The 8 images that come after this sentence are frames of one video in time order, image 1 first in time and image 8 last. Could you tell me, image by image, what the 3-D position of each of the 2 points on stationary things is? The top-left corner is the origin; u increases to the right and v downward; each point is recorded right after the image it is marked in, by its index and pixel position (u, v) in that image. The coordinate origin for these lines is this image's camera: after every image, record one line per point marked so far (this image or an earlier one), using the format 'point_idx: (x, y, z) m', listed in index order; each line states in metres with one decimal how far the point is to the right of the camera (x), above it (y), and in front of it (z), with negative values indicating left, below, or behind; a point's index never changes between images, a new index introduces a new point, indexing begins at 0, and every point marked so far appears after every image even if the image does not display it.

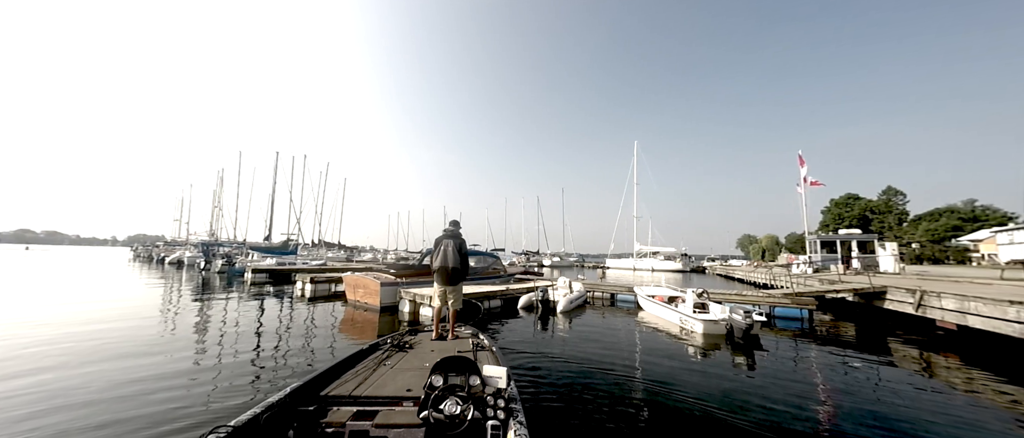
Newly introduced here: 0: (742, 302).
0: (+9.6, -3.5, +13.6) m
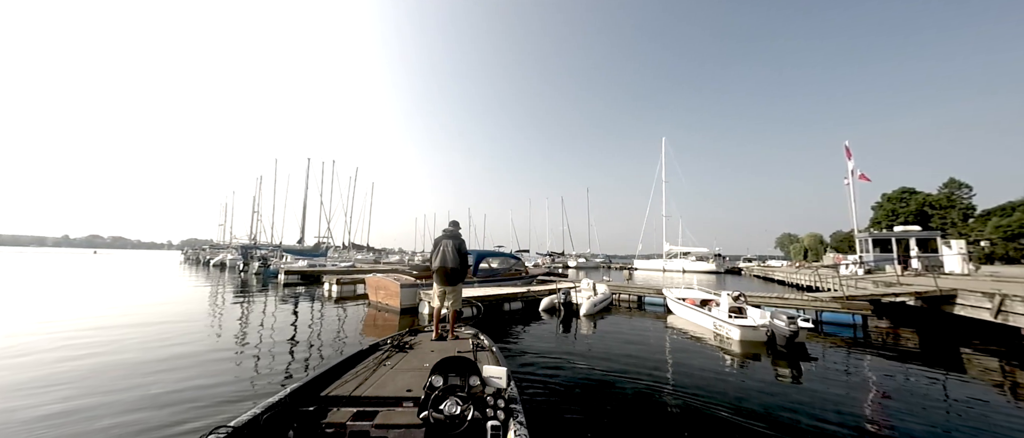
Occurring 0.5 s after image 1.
0: (+10.5, -3.3, +12.6) m
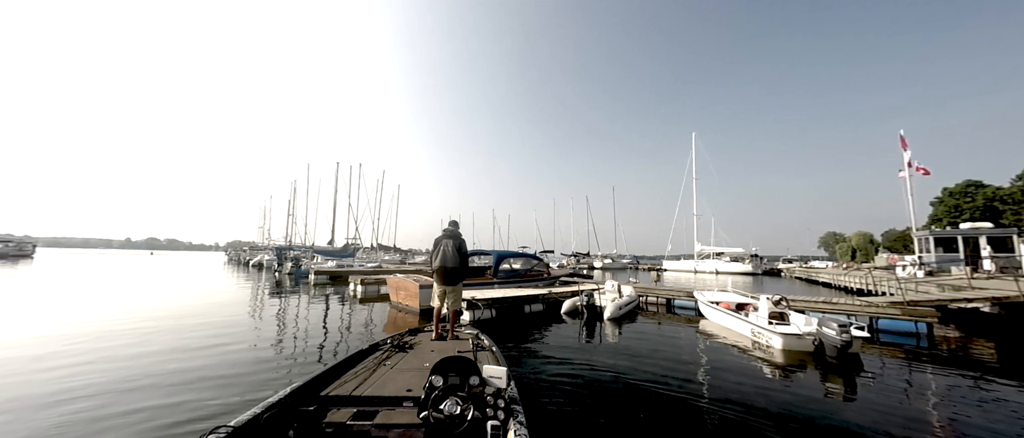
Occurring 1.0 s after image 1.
0: (+11.3, -3.2, +11.5) m
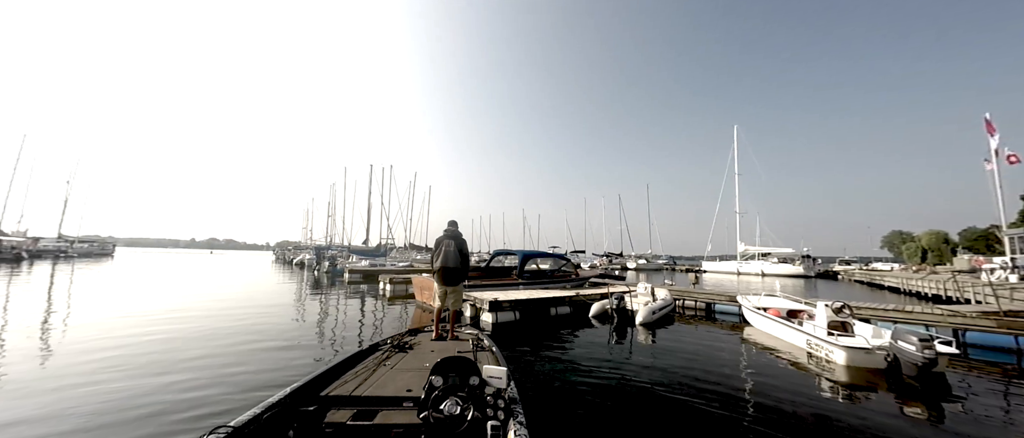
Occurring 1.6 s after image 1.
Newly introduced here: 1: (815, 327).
0: (+12.1, -3.1, +10.0) m
1: (+6.9, -2.5, +7.4) m
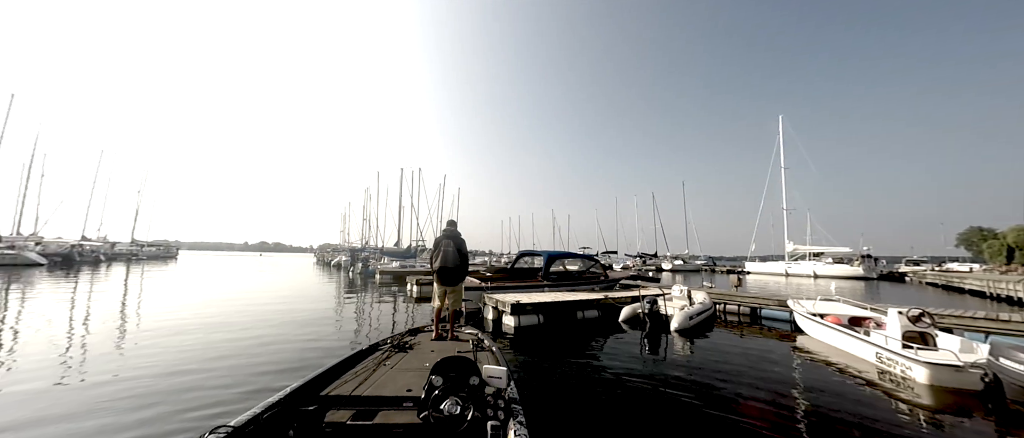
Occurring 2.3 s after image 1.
0: (+12.8, -2.9, +8.6) m
1: (+7.3, -2.3, +6.4) m
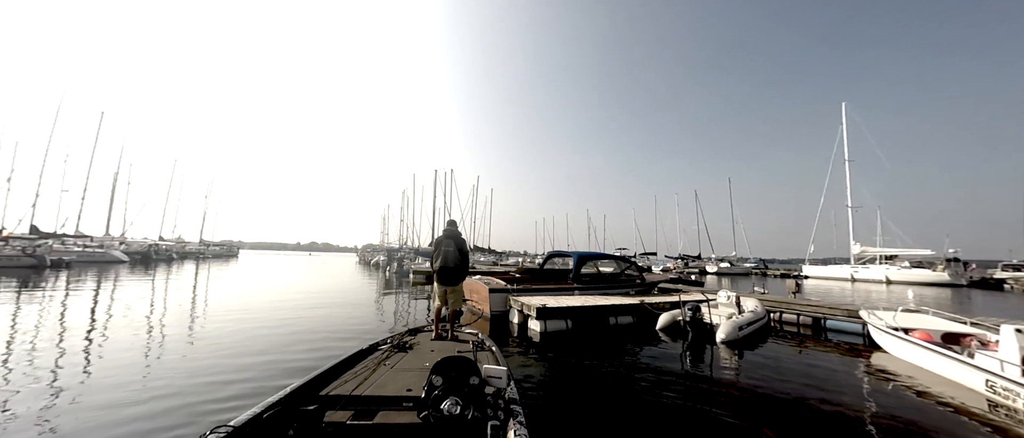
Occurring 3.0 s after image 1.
0: (+13.4, -2.8, +6.8) m
1: (+7.7, -2.3, +5.2) m
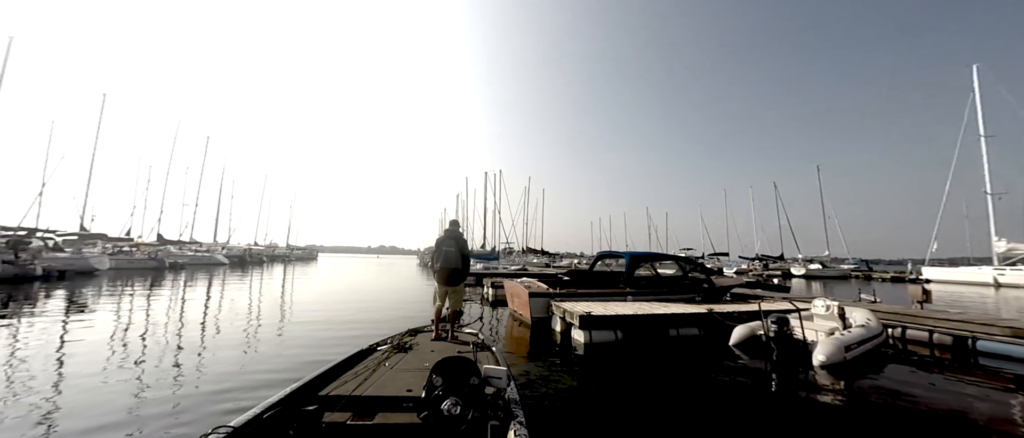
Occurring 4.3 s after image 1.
0: (+13.9, -2.4, +3.8) m
1: (+8.1, -2.0, +3.1) m
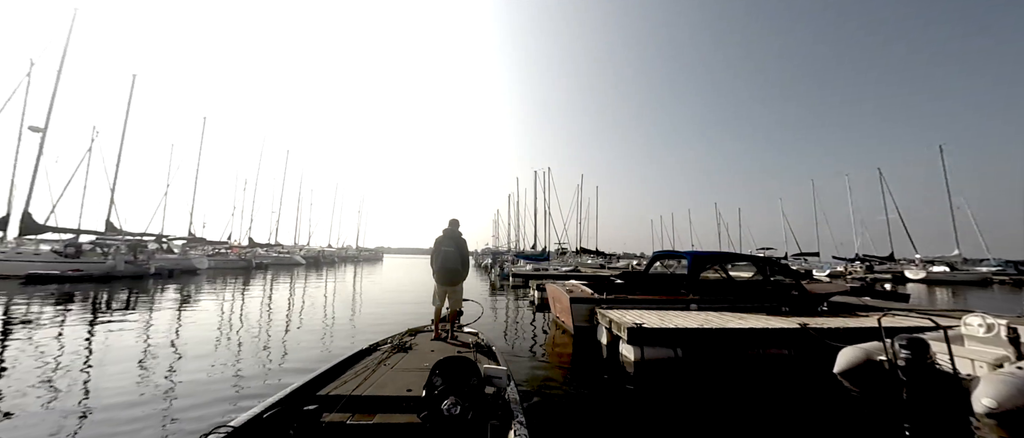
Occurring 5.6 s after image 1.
0: (+13.9, -2.1, +0.7) m
1: (+8.0, -1.8, +1.0) m
